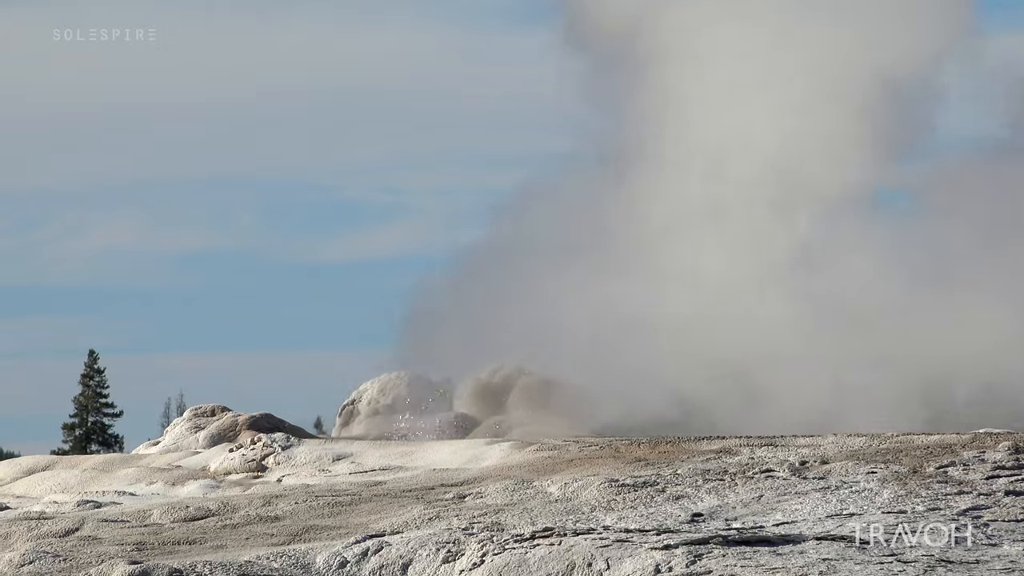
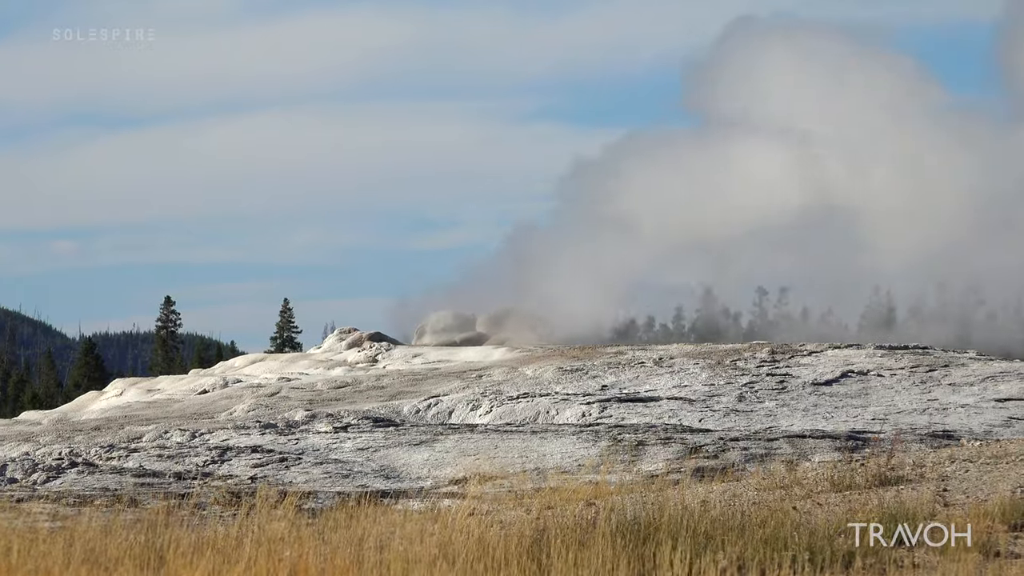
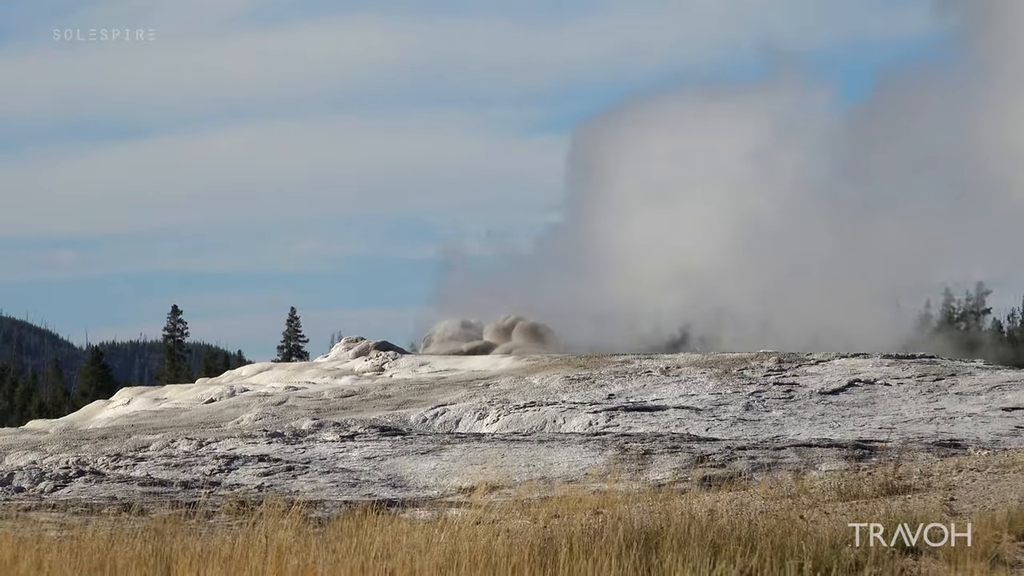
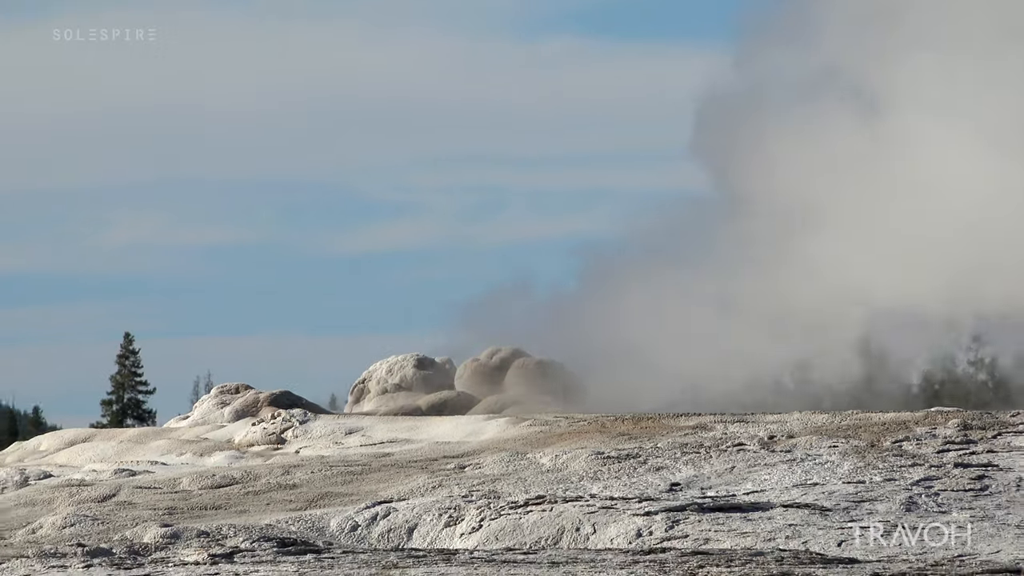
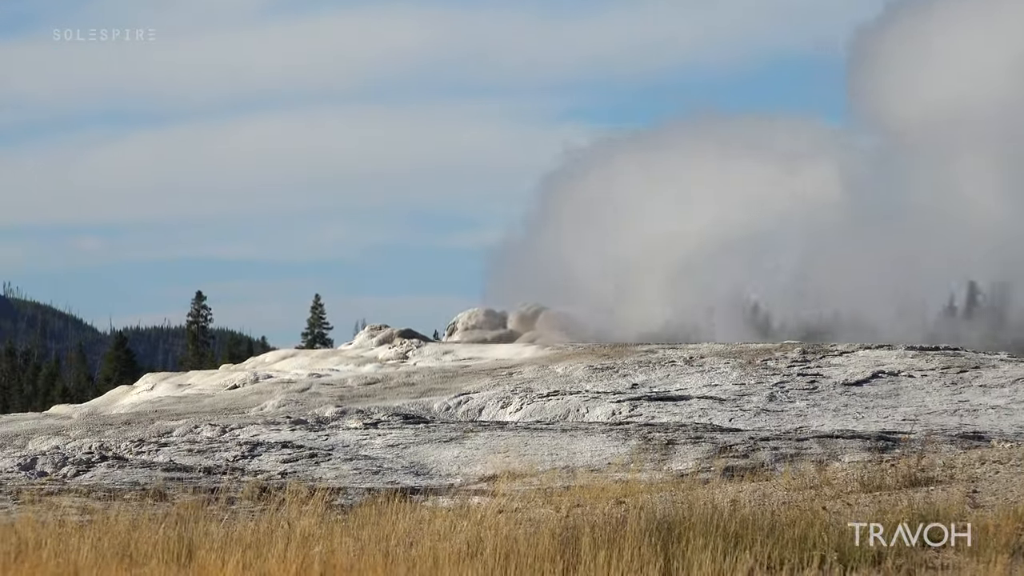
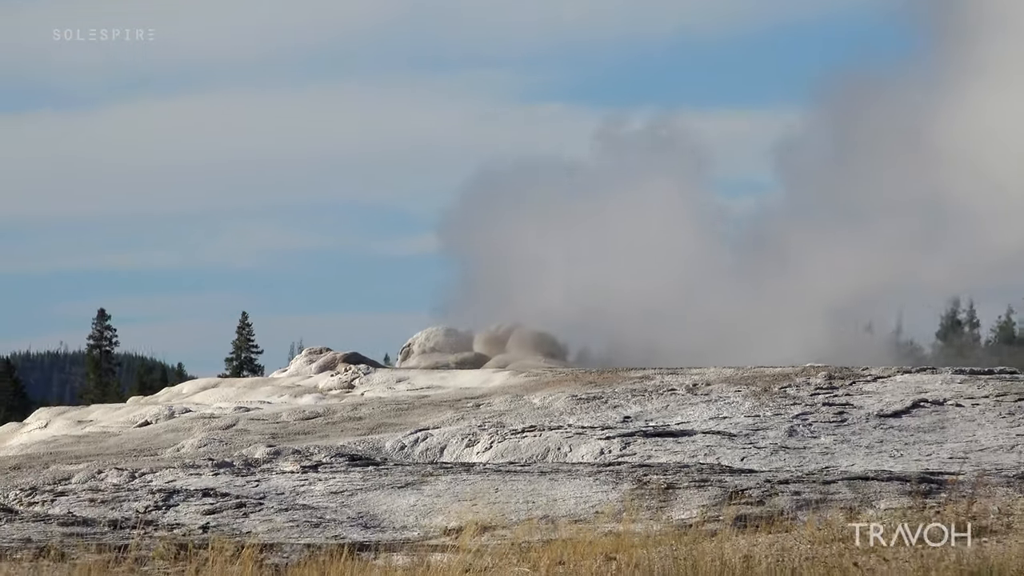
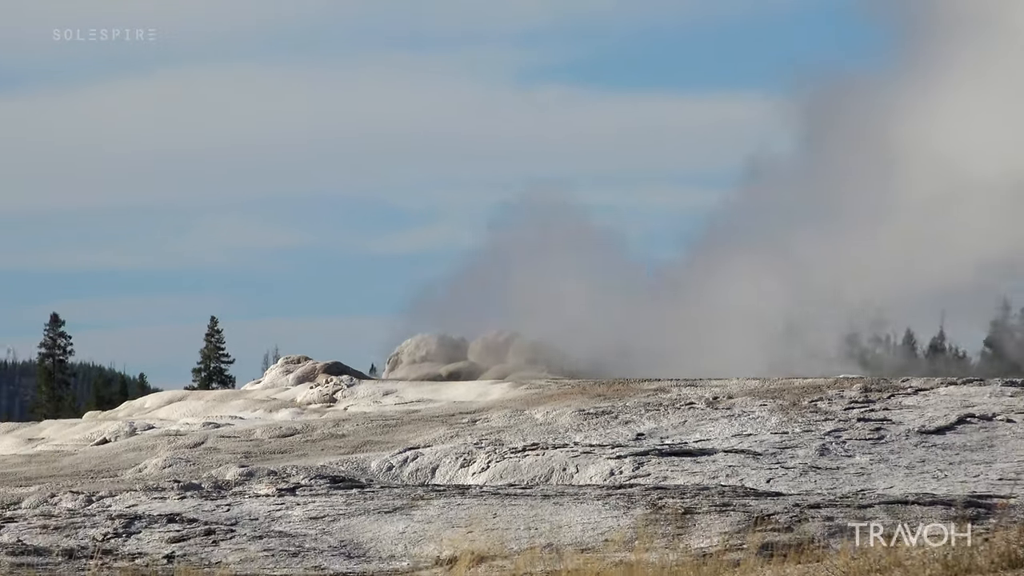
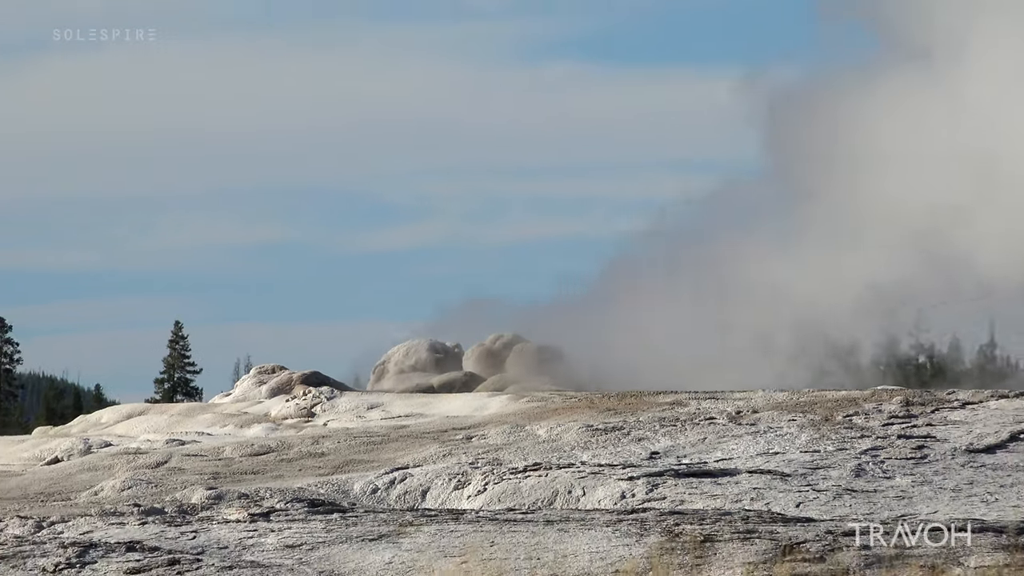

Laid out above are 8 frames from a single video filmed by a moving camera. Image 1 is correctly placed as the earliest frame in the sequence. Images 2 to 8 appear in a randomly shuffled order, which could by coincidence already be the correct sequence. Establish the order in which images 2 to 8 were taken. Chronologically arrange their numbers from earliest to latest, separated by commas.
4, 8, 7, 6, 3, 5, 2
